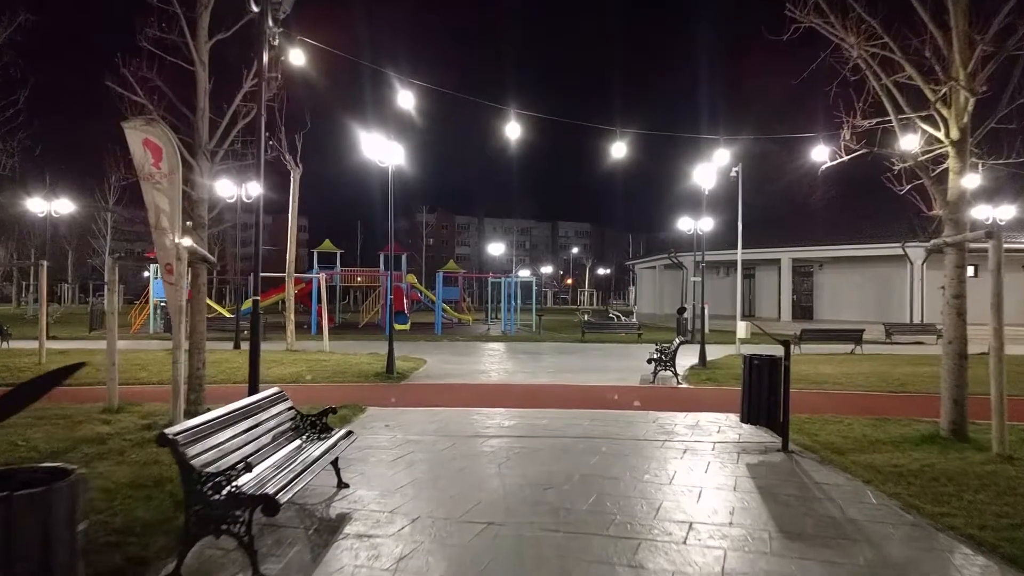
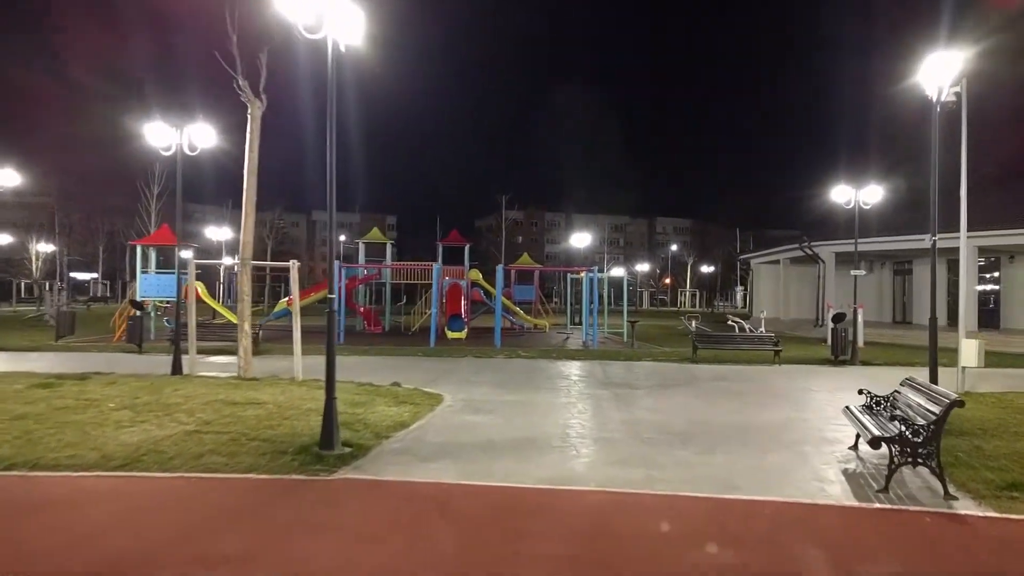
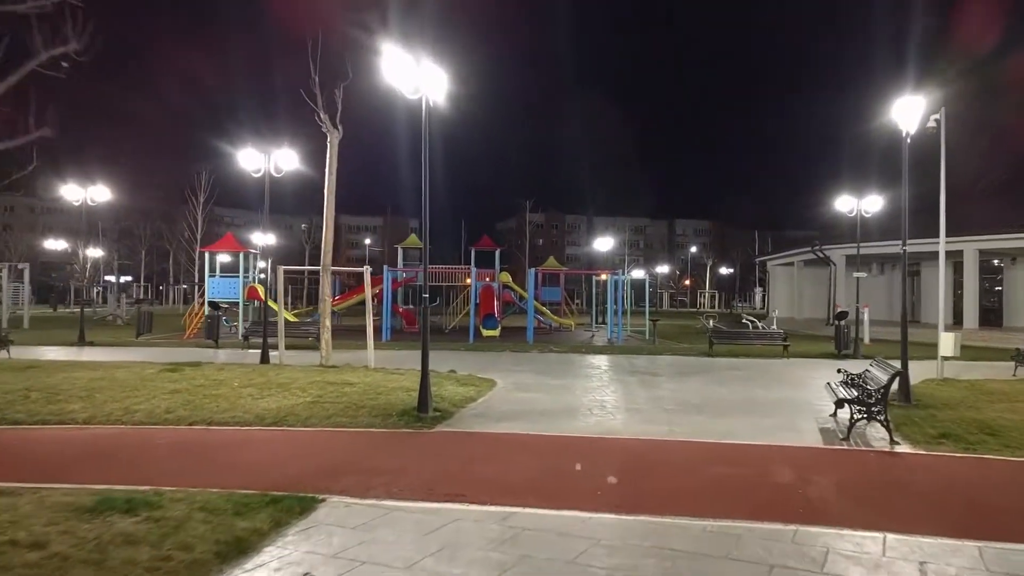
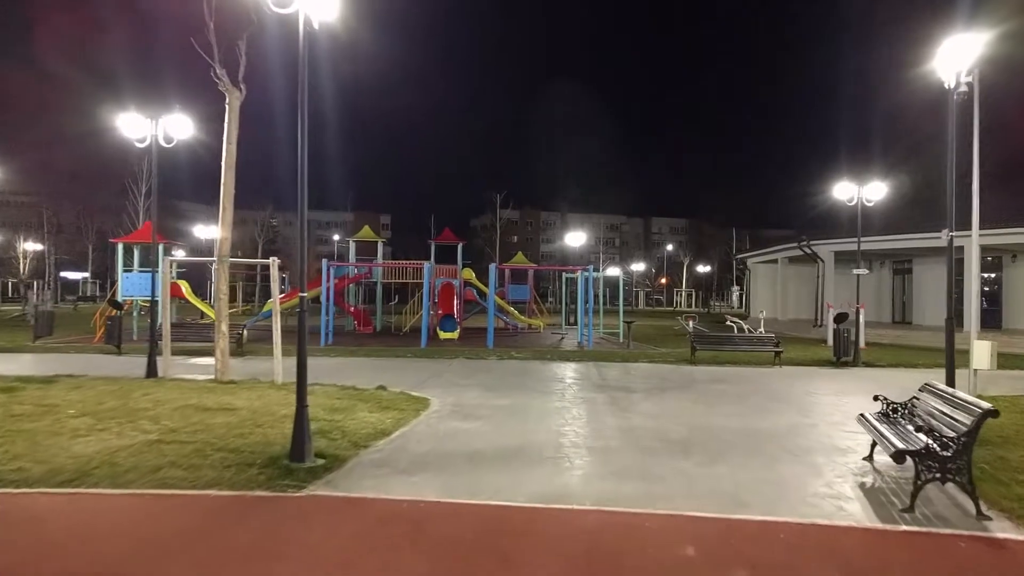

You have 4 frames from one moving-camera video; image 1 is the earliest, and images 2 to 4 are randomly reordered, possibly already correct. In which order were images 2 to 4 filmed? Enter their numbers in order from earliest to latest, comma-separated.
3, 2, 4
